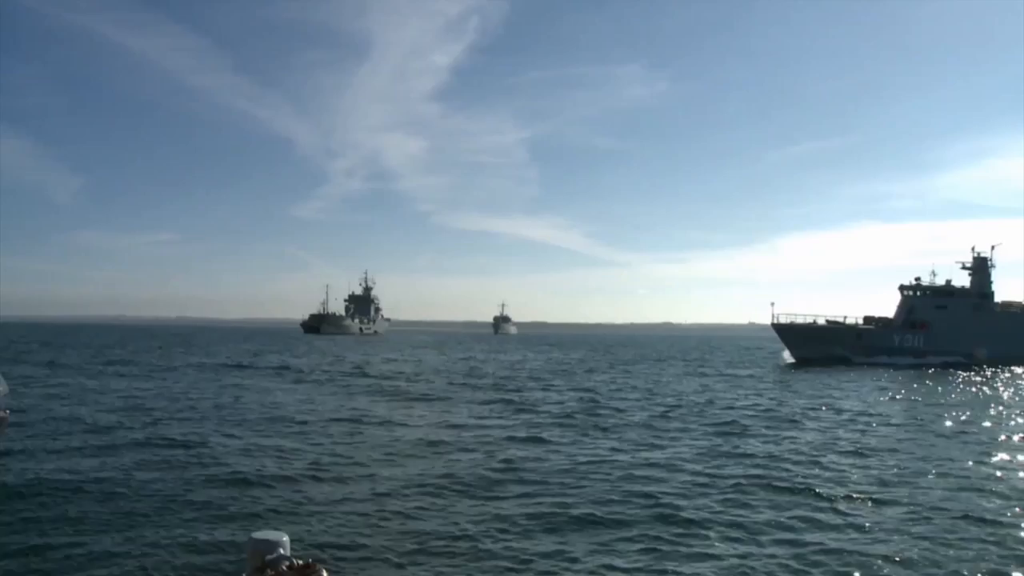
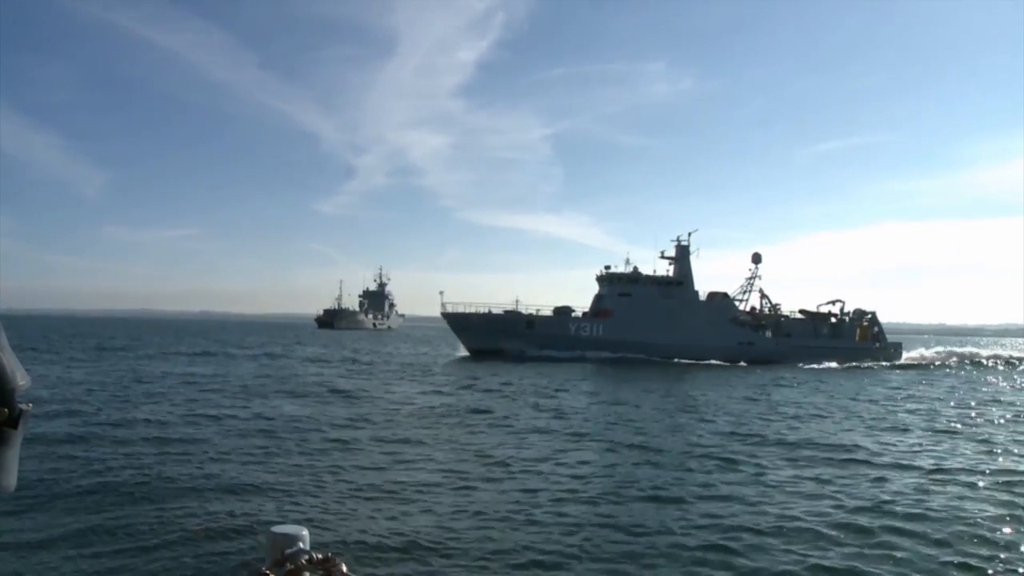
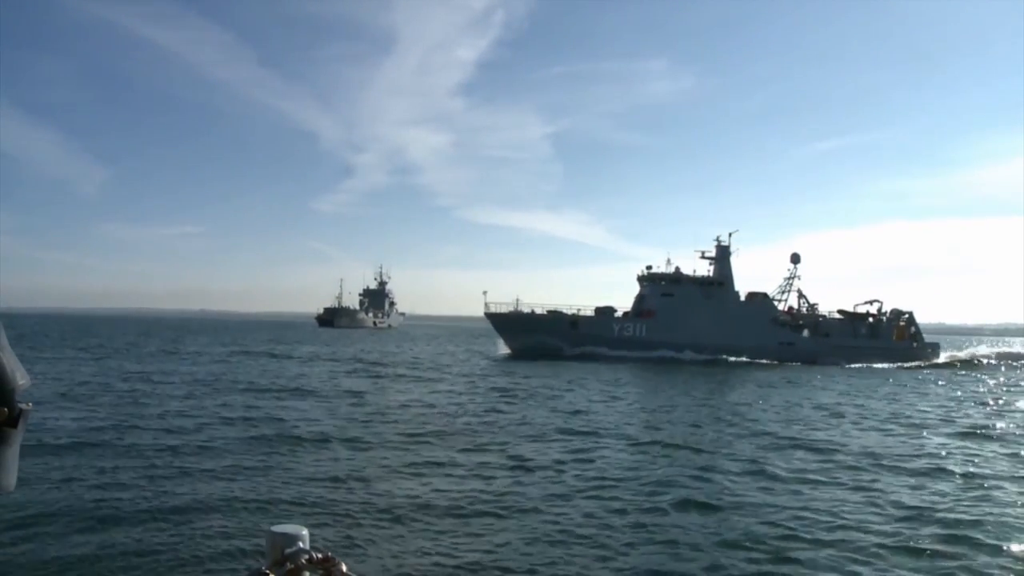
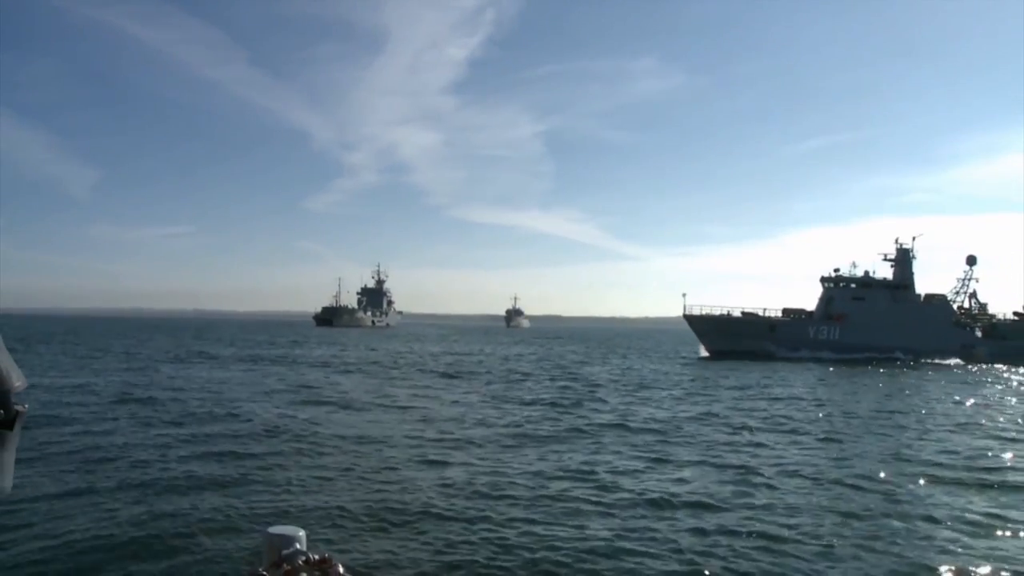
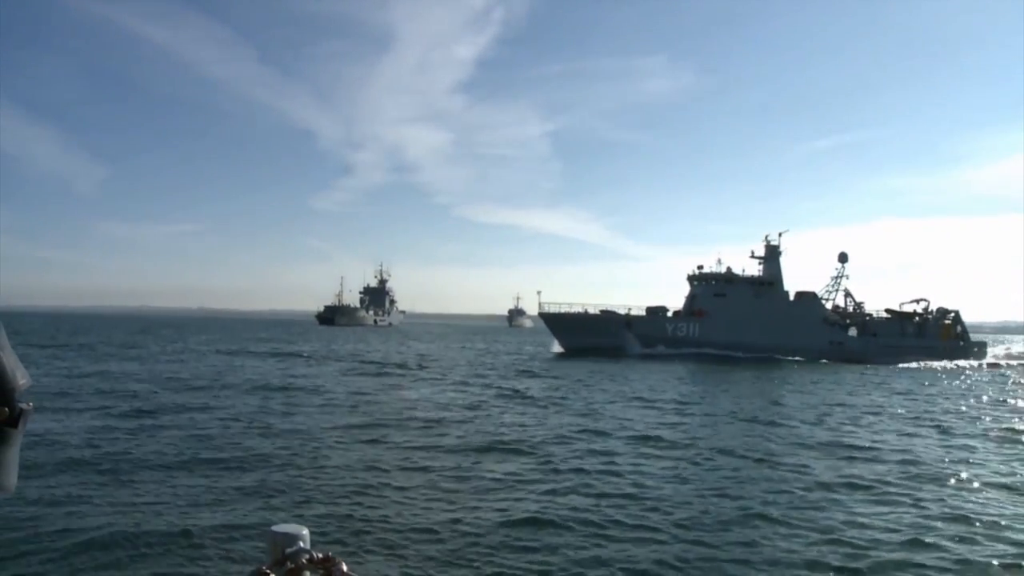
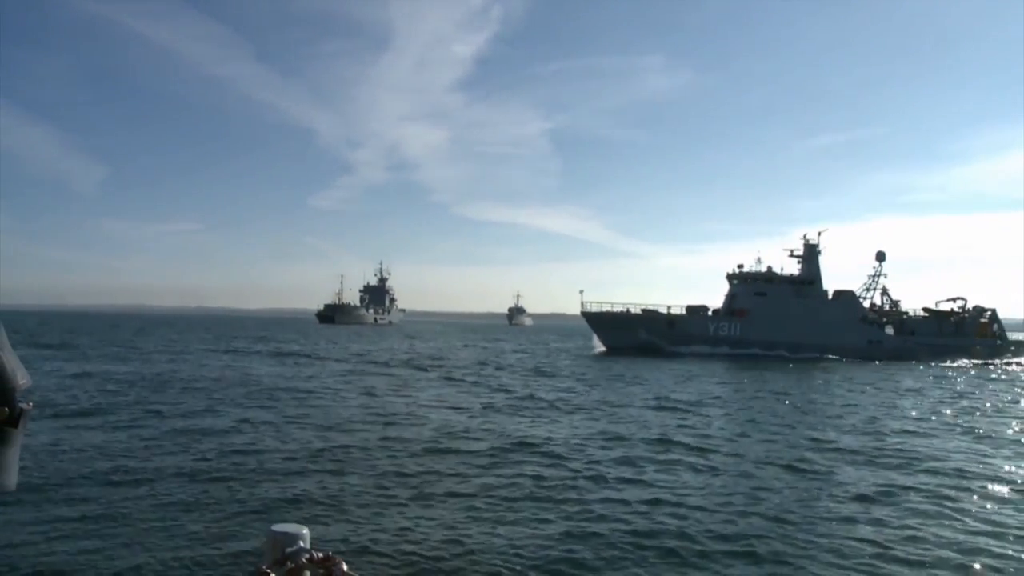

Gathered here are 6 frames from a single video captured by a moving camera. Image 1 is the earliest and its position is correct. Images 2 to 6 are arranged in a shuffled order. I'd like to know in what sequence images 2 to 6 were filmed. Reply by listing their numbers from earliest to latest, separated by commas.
4, 6, 5, 3, 2
